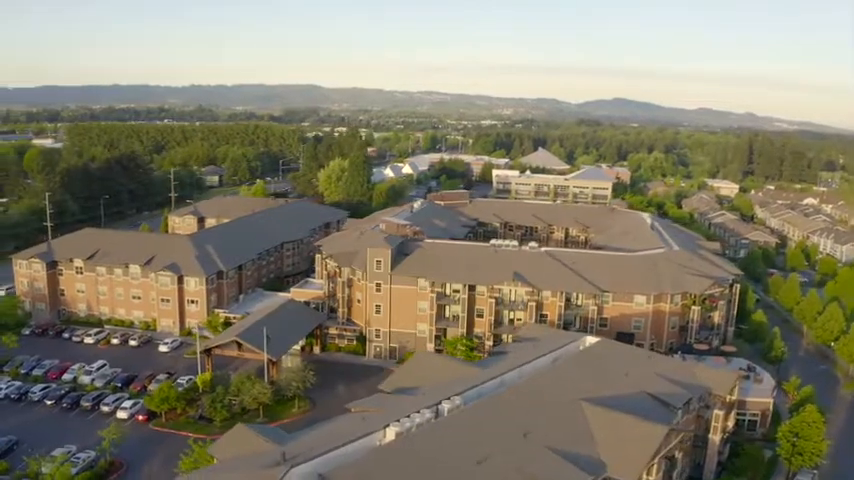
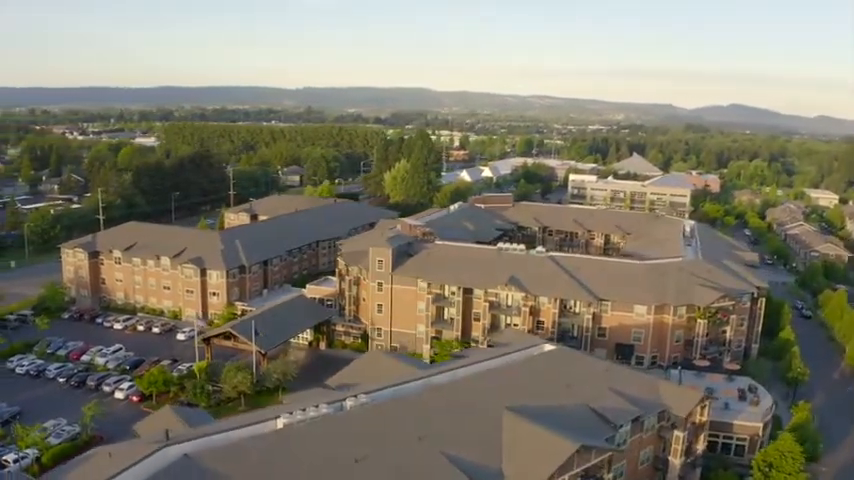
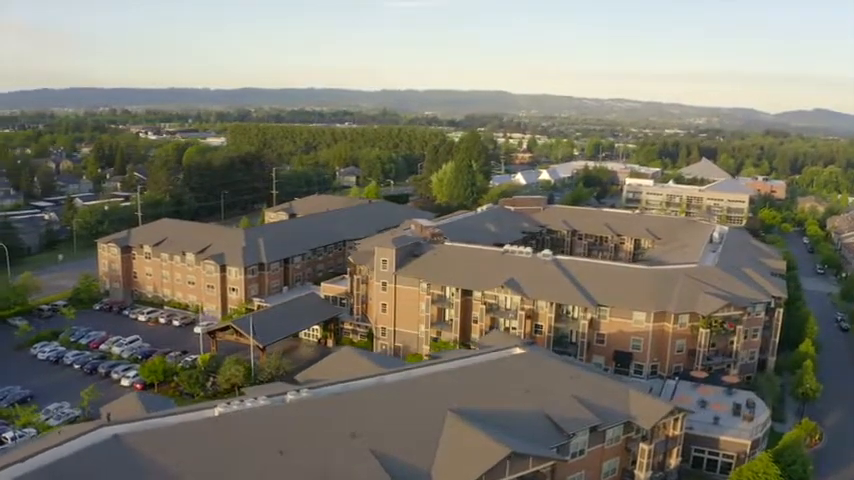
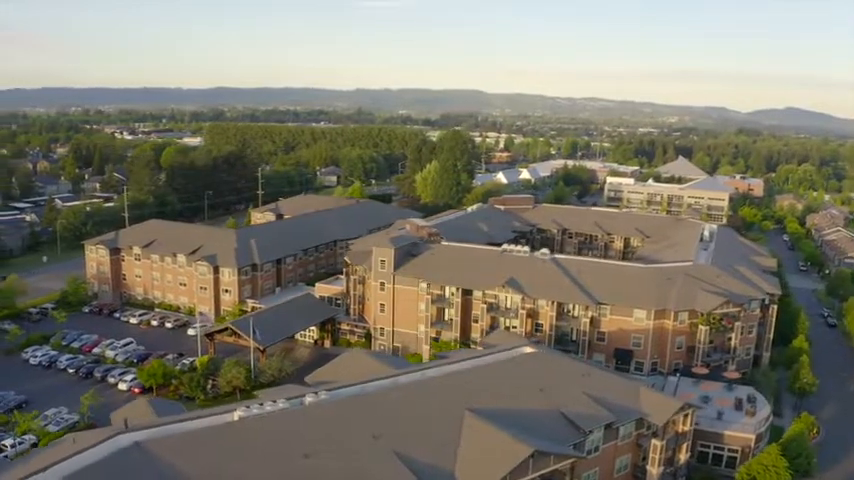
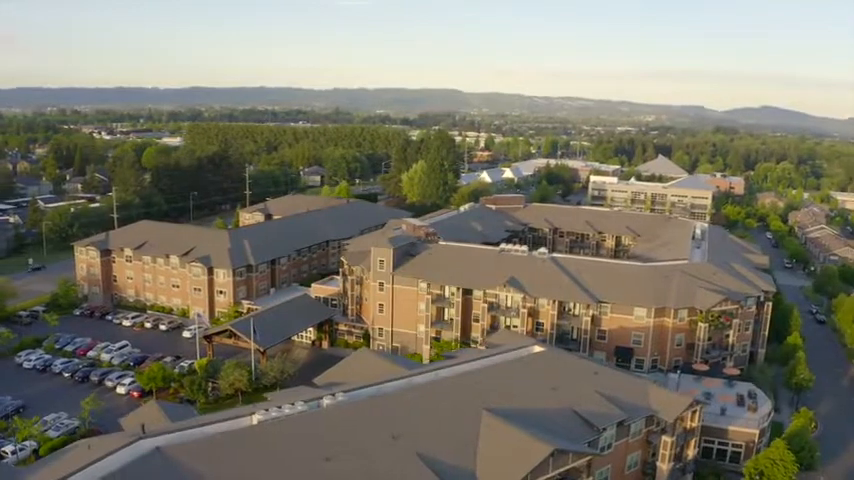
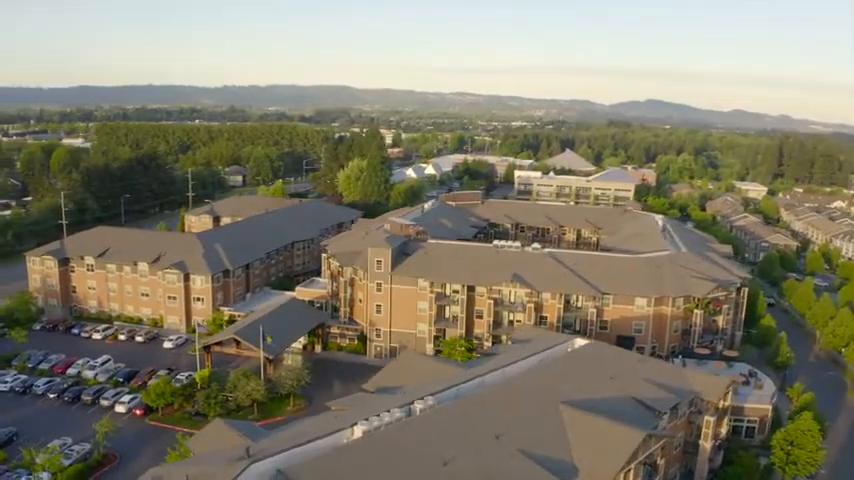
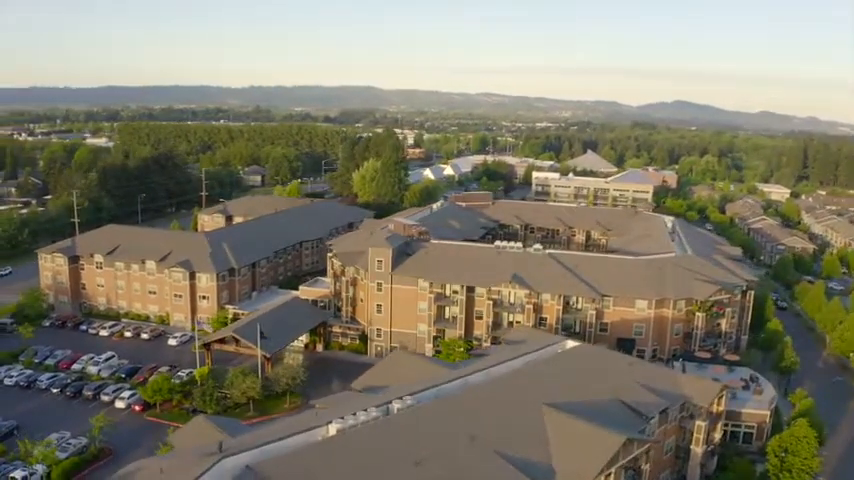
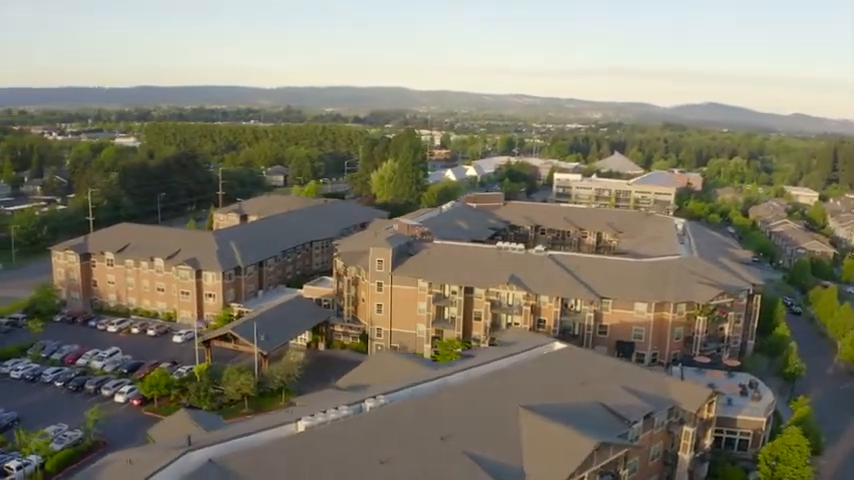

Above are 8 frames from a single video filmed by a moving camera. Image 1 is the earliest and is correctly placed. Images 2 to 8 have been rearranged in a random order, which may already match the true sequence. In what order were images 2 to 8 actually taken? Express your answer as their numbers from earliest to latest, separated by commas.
6, 7, 8, 2, 5, 4, 3
